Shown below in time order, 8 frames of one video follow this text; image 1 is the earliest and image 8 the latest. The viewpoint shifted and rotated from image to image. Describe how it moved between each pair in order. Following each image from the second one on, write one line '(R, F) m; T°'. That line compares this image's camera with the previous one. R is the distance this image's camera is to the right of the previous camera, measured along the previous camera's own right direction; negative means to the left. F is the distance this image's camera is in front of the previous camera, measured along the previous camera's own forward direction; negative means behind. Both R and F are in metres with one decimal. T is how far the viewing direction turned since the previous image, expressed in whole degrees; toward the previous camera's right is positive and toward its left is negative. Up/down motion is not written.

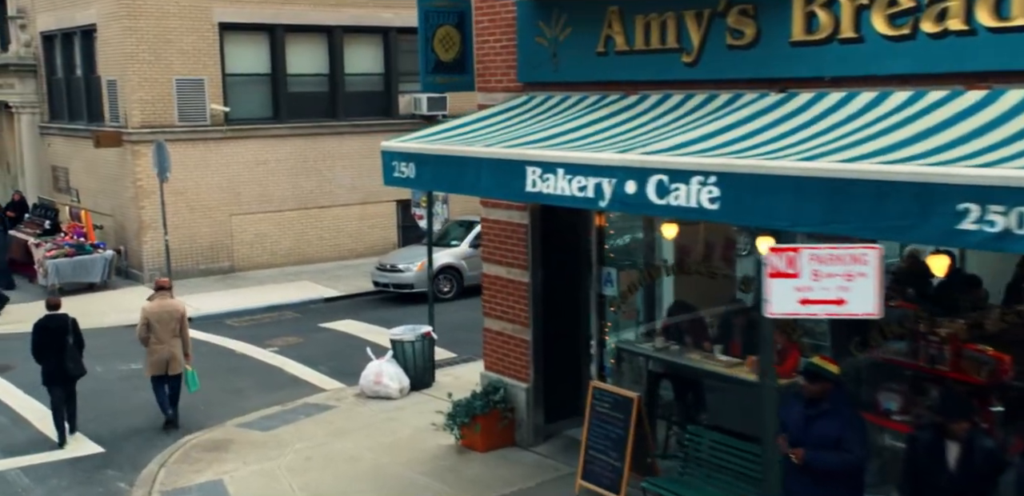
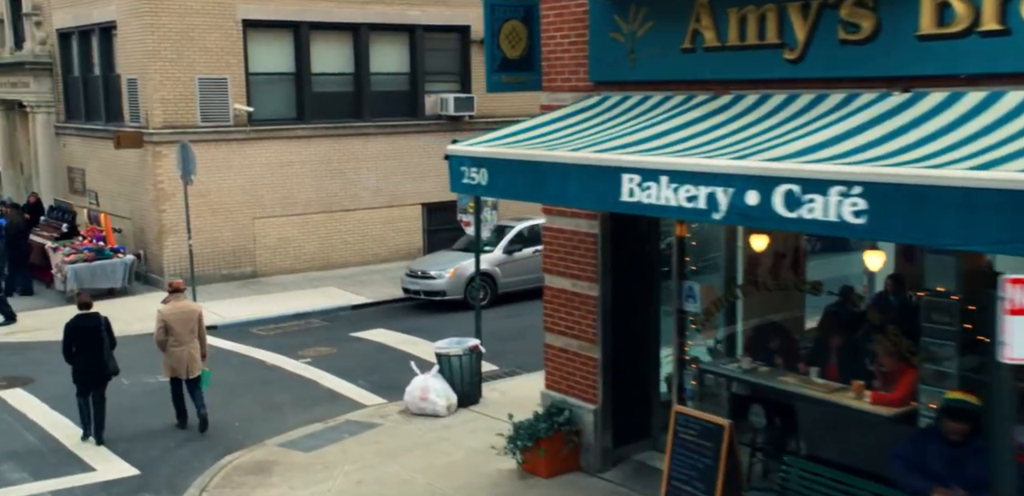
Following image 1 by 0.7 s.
(-0.5, +0.7) m; 0°
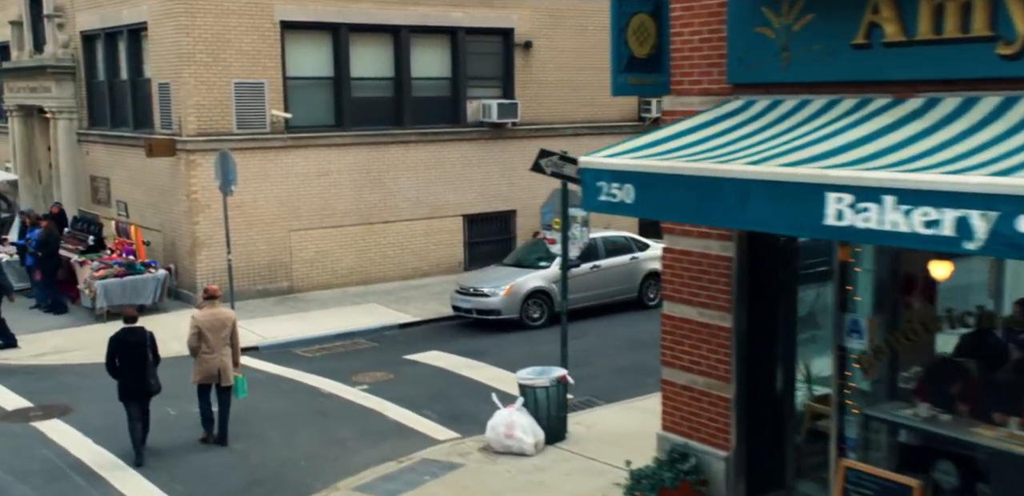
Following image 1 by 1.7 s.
(-0.9, +1.1) m; 0°
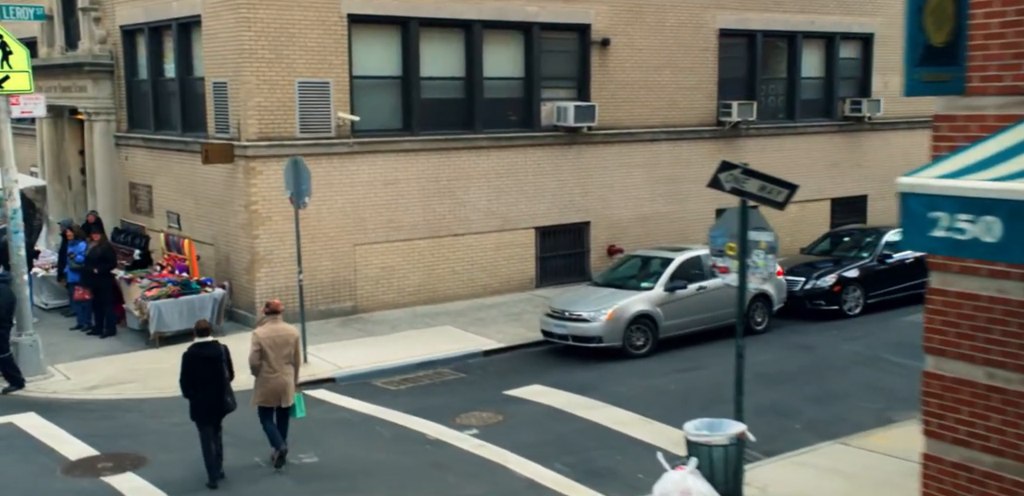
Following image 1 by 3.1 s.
(-1.4, +1.8) m; 0°
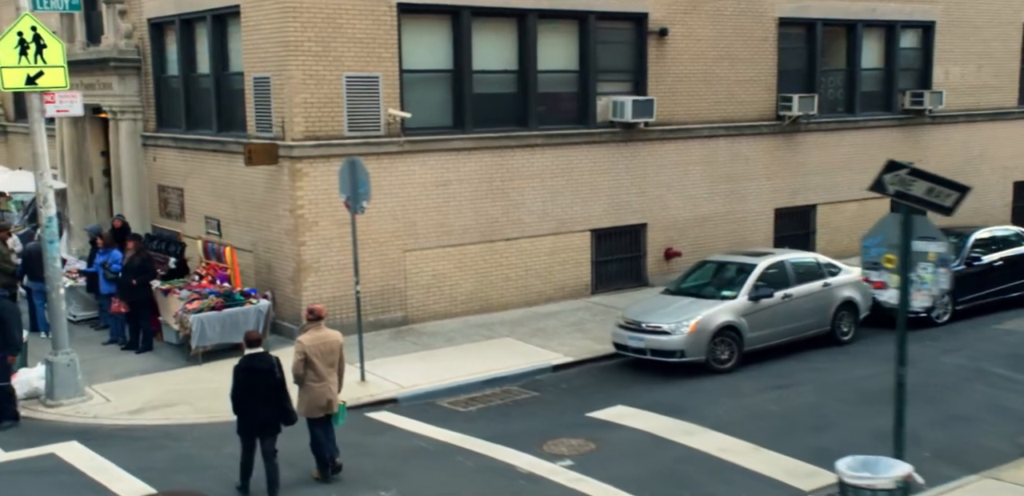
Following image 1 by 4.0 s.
(-0.9, +1.2) m; 0°
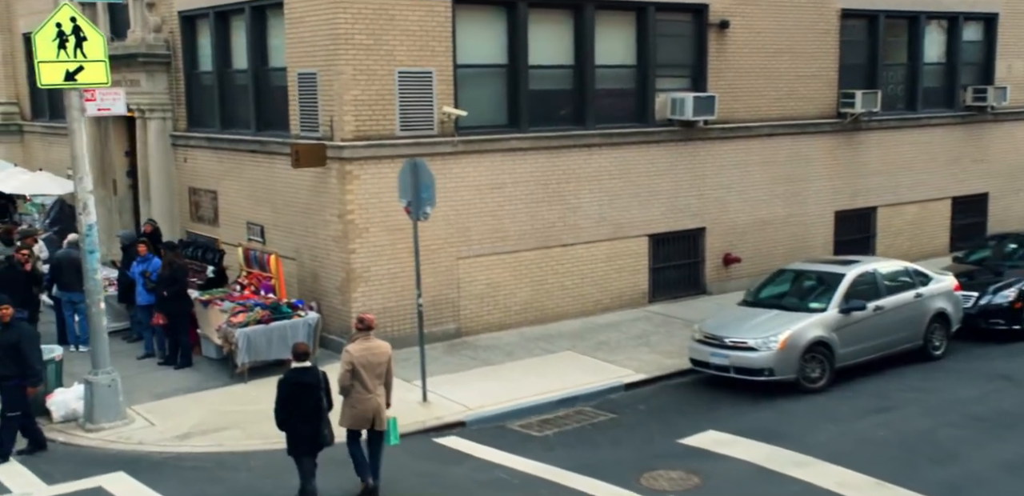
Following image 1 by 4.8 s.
(-0.8, +1.1) m; 0°
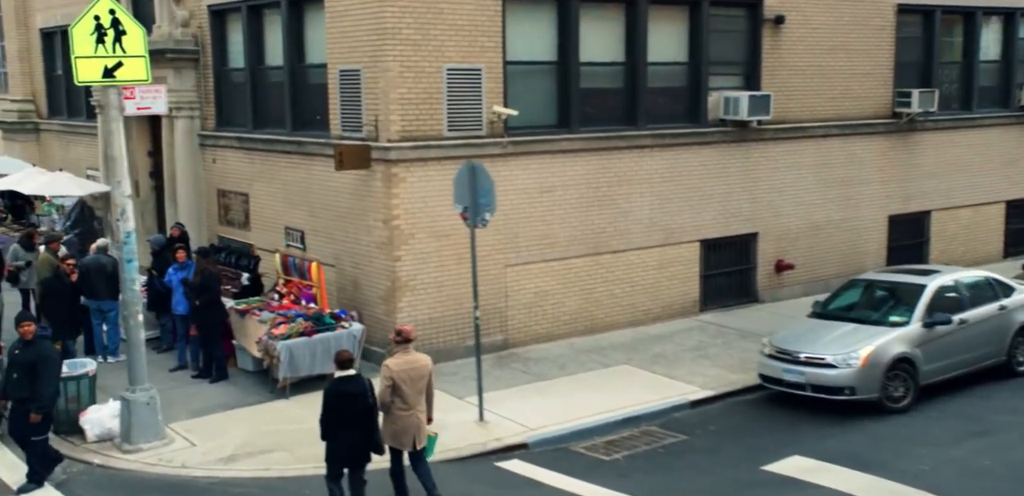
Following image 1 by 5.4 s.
(-0.6, +0.8) m; 0°
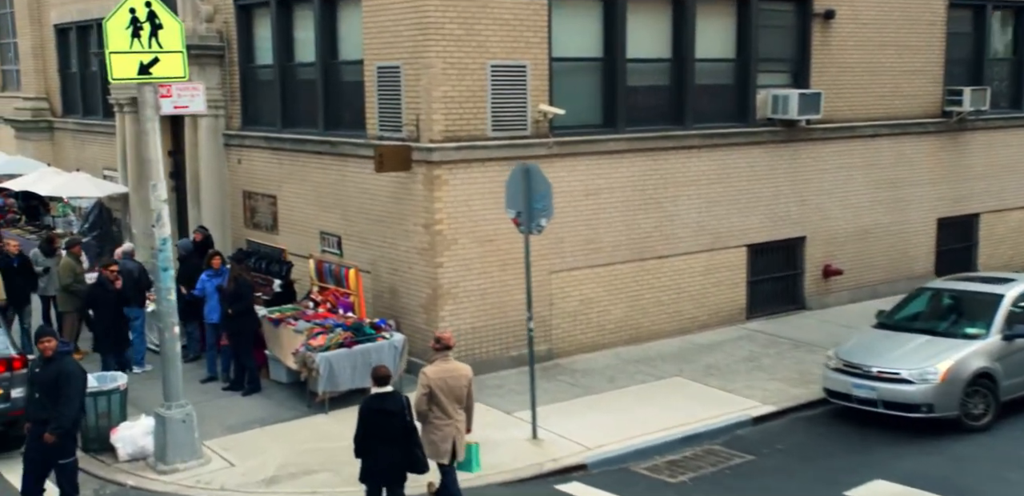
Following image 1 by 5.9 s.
(-0.5, +0.7) m; 0°
